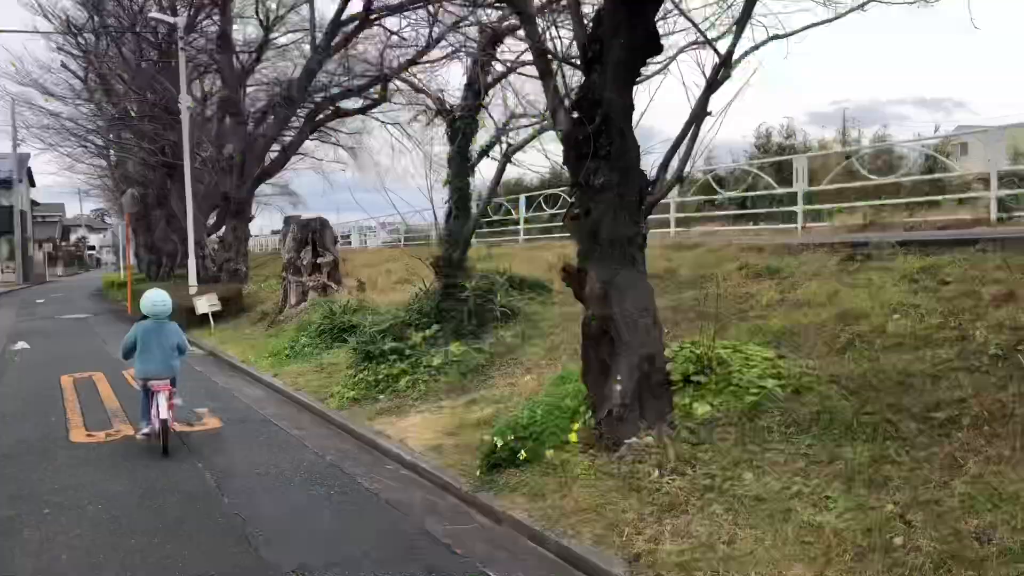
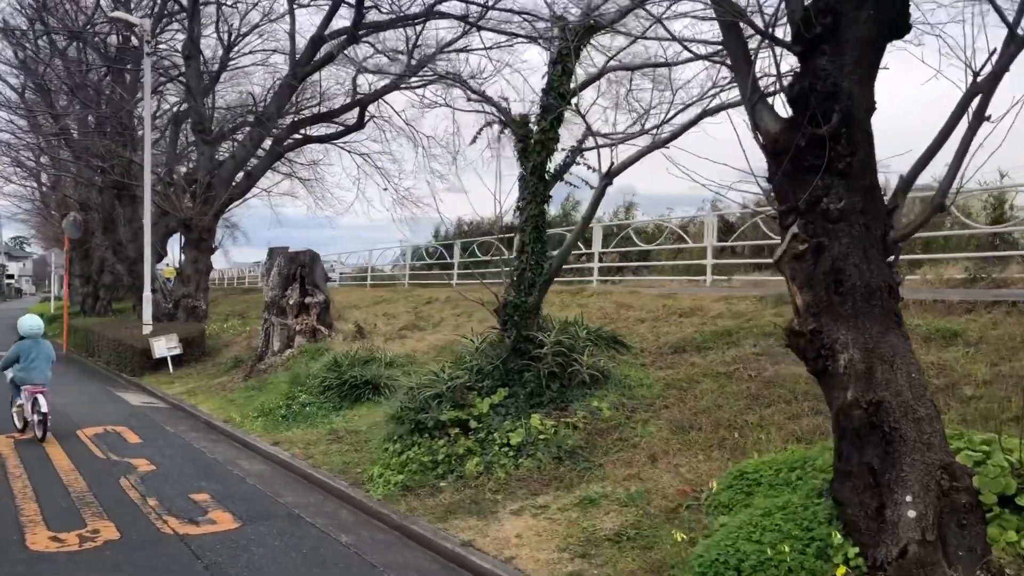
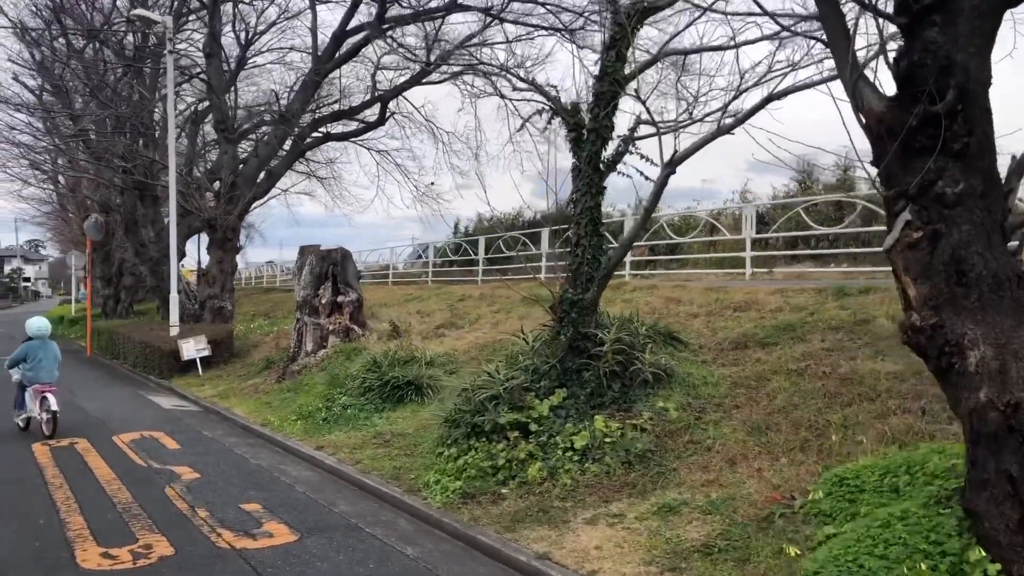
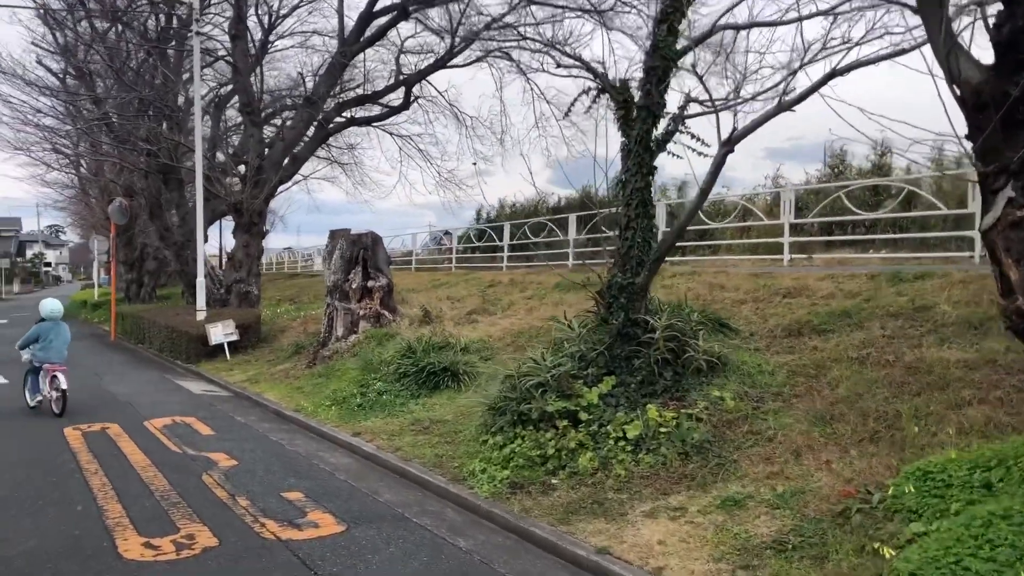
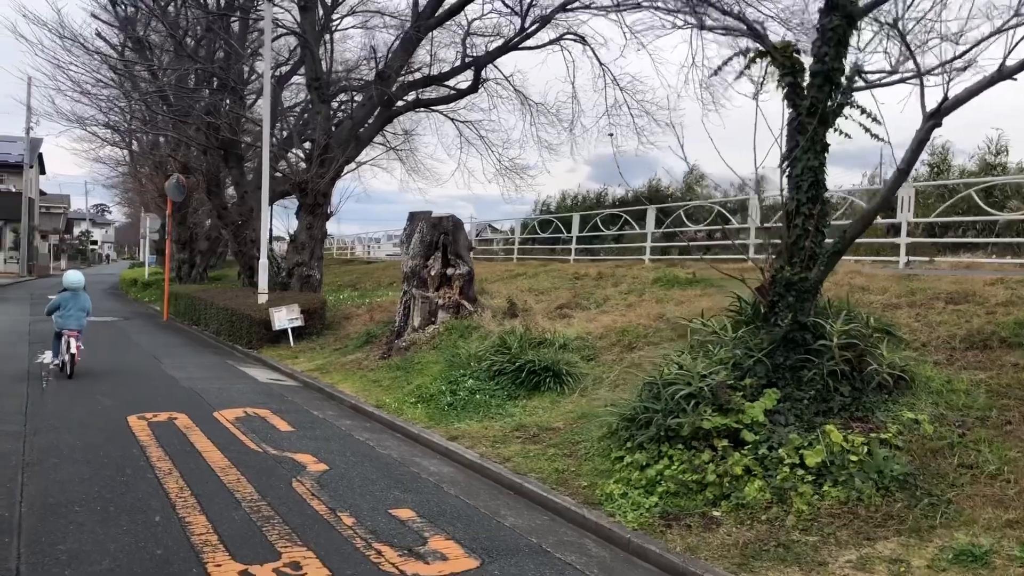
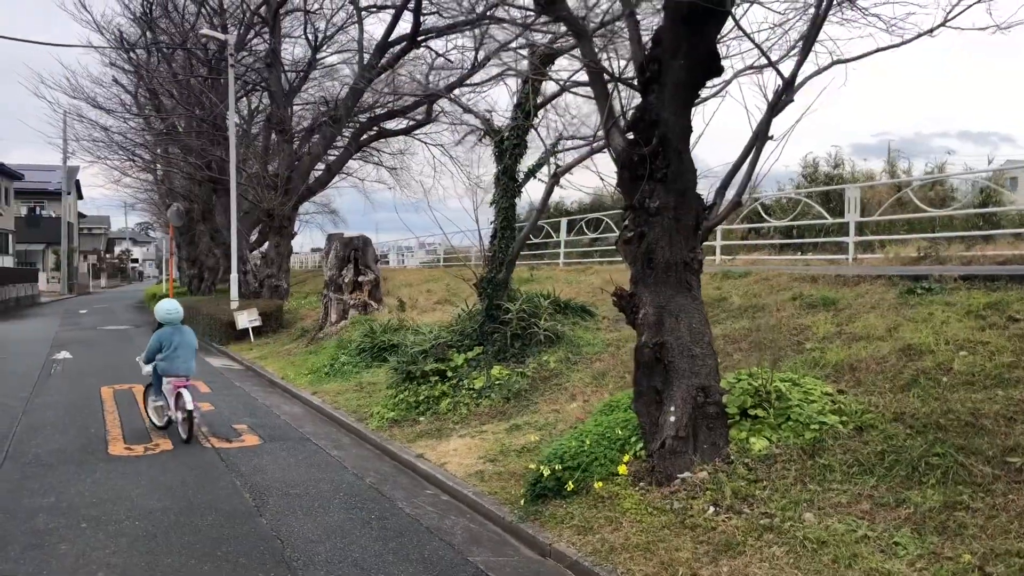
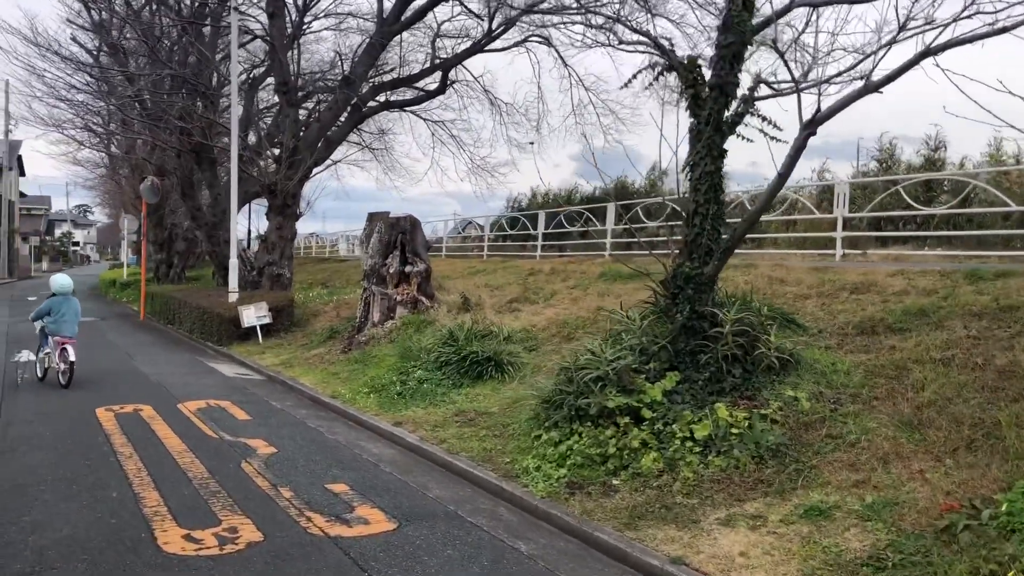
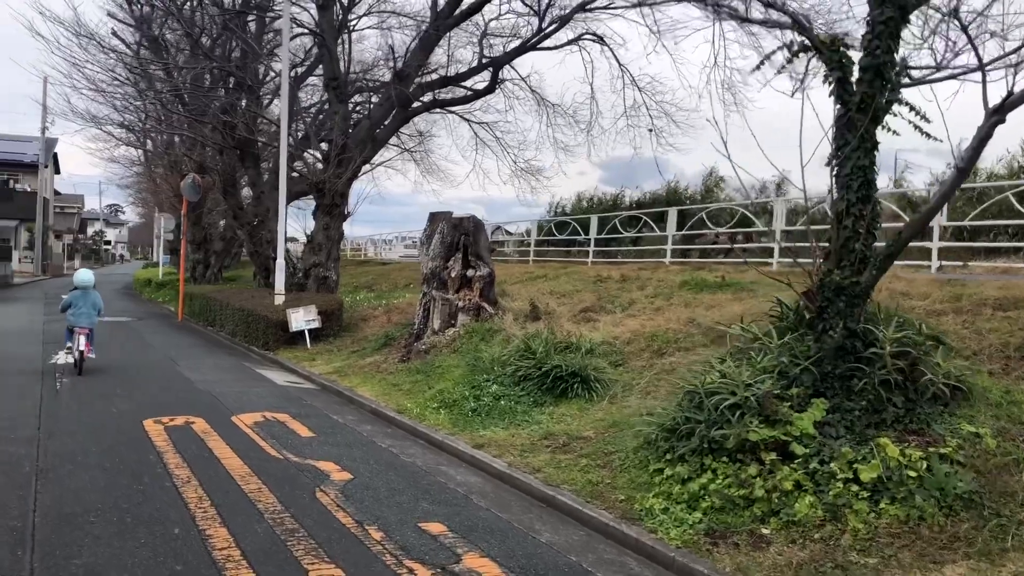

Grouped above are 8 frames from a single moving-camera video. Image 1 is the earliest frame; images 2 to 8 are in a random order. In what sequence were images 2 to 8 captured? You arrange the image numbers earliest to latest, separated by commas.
6, 2, 3, 4, 7, 5, 8
